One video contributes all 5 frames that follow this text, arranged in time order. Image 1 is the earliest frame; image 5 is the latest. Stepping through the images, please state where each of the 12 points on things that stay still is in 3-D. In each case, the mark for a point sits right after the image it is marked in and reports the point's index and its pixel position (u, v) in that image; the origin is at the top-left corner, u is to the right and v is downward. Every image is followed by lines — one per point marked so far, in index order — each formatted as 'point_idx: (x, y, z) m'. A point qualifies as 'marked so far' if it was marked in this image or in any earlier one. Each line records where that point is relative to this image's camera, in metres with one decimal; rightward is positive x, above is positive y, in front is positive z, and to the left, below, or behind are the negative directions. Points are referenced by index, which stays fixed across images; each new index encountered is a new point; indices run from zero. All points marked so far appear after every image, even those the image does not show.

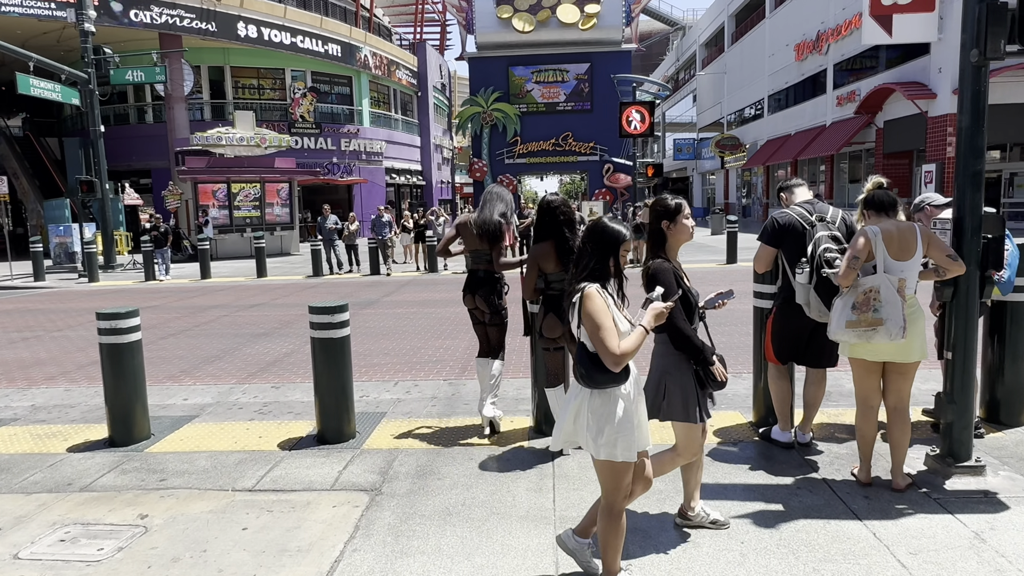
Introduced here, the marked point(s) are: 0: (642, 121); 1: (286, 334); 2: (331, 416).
0: (+3.2, +4.1, +16.8) m
1: (-2.9, -0.6, +8.7) m
2: (-1.2, -0.8, +4.5) m
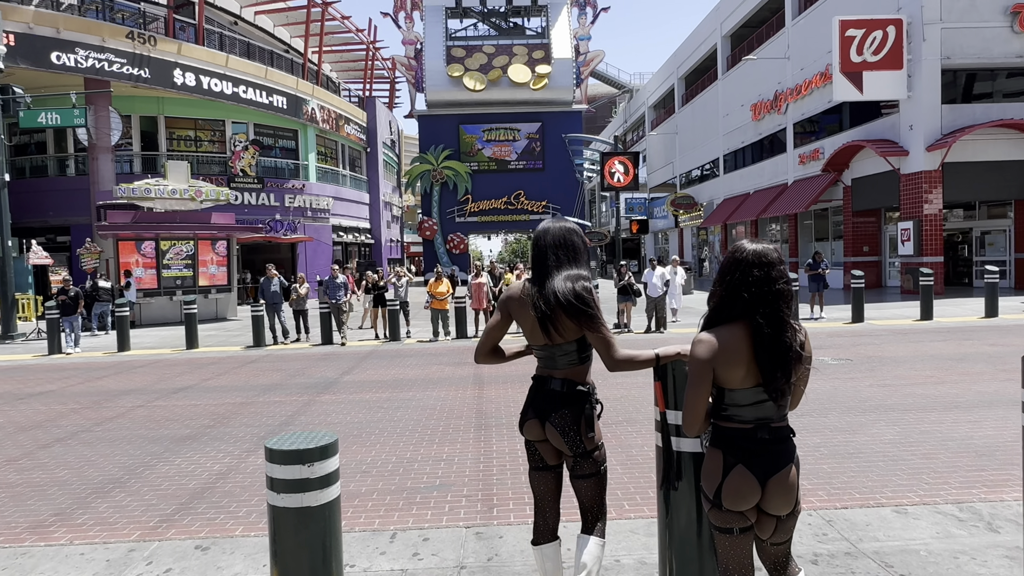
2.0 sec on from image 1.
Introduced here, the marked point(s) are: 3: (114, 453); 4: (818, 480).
0: (+2.5, +2.6, +15.4) m
1: (-2.7, -1.4, +6.4) m
2: (-0.7, -1.3, +2.5) m
3: (-3.5, -1.4, +6.0) m
4: (+2.0, -1.3, +4.6) m
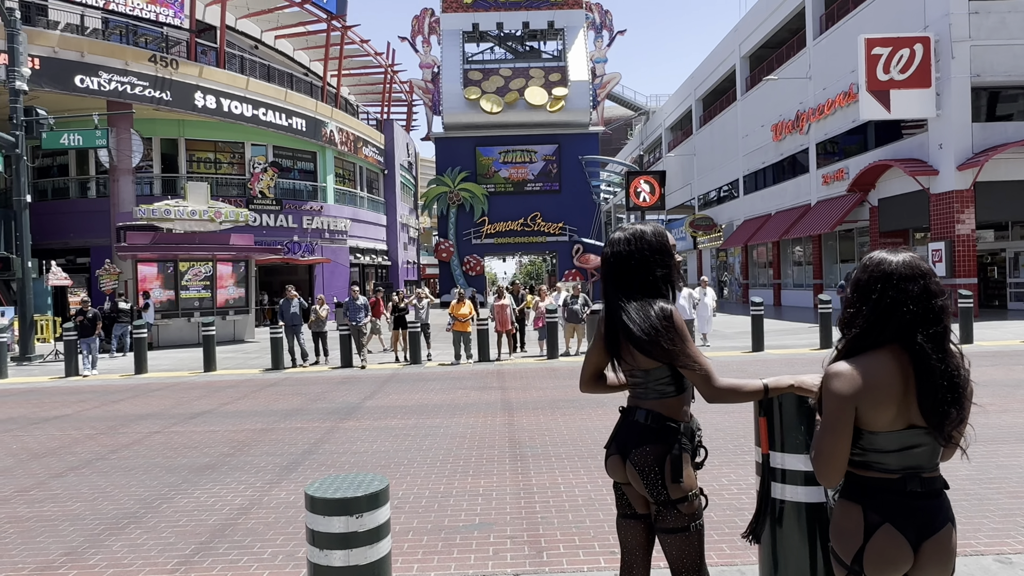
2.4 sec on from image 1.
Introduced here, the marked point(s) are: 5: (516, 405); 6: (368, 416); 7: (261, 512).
0: (+3.1, +2.1, +15.0) m
1: (-2.4, -1.6, +6.1) m
2: (-0.5, -1.4, +2.1) m
3: (-3.1, -1.6, +5.6) m
4: (+2.3, -1.4, +4.1) m
5: (0.0, -1.5, +8.9) m
6: (-1.8, -1.6, +8.5) m
7: (-1.8, -1.6, +4.8) m
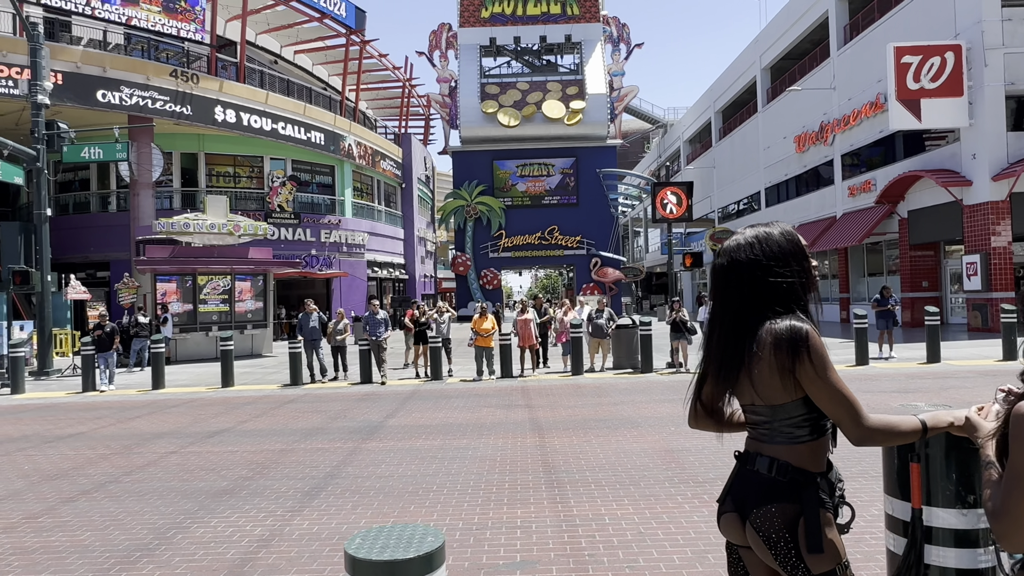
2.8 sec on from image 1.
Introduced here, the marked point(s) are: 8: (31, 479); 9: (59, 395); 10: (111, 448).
0: (+3.6, +1.8, +14.6) m
1: (-2.1, -1.7, +5.7) m
2: (-0.3, -1.4, +1.7) m
3: (-2.9, -1.7, +5.3) m
4: (+2.6, -1.5, +3.7) m
5: (+0.4, -1.7, +8.5) m
6: (-1.4, -1.8, +8.2) m
7: (-1.5, -1.7, +4.5) m
8: (-4.6, -1.8, +6.6) m
9: (-9.2, -2.2, +13.9) m
10: (-4.7, -1.9, +8.0) m
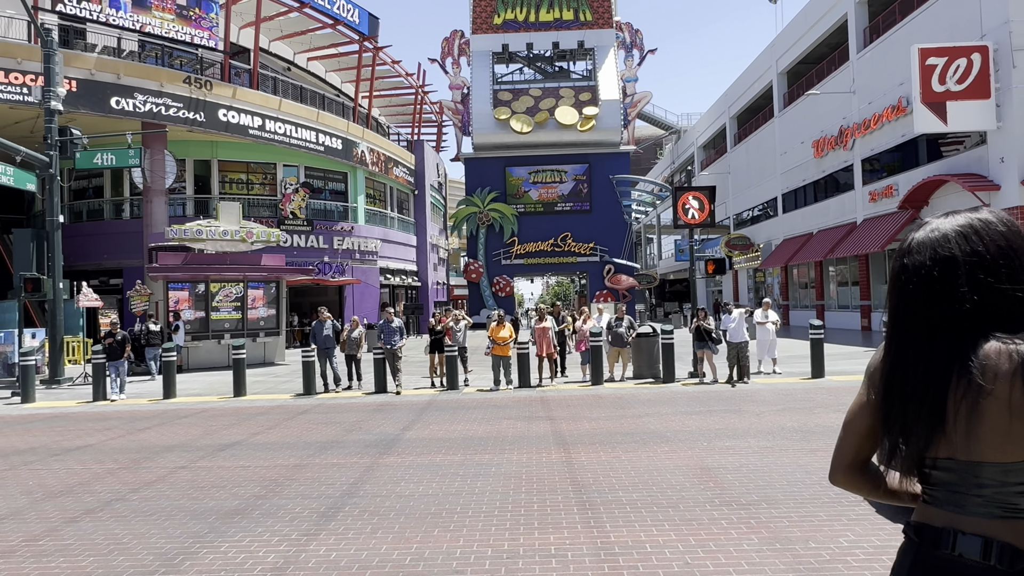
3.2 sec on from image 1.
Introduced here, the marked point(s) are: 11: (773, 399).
0: (+3.9, +1.6, +14.3) m
1: (-1.9, -1.8, +5.4) m
2: (-0.1, -1.4, +1.3) m
3: (-2.6, -1.8, +5.0) m
4: (+2.8, -1.5, +3.3) m
5: (+0.7, -1.8, +8.1) m
6: (-1.2, -1.9, +7.8) m
7: (-1.3, -1.7, +4.1) m
8: (-4.4, -1.9, +6.3) m
9: (-8.9, -2.3, +13.7) m
10: (-4.4, -2.0, +7.7) m
11: (+4.3, -1.8, +11.1) m
